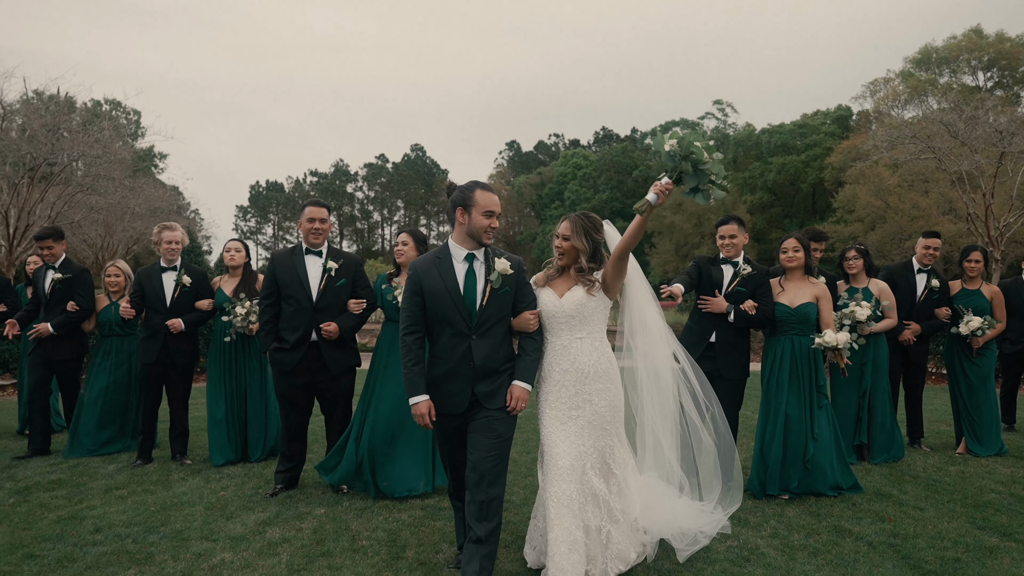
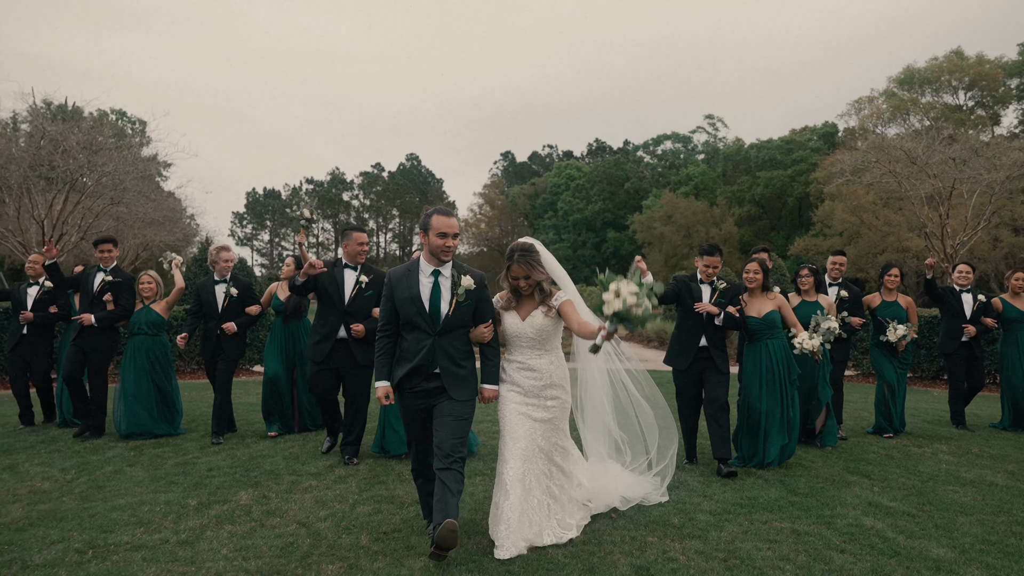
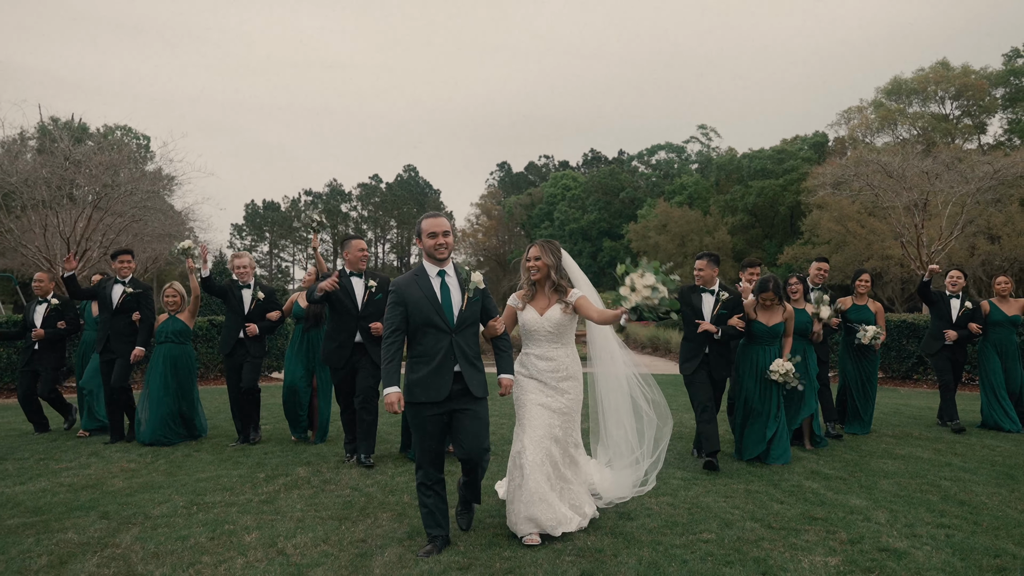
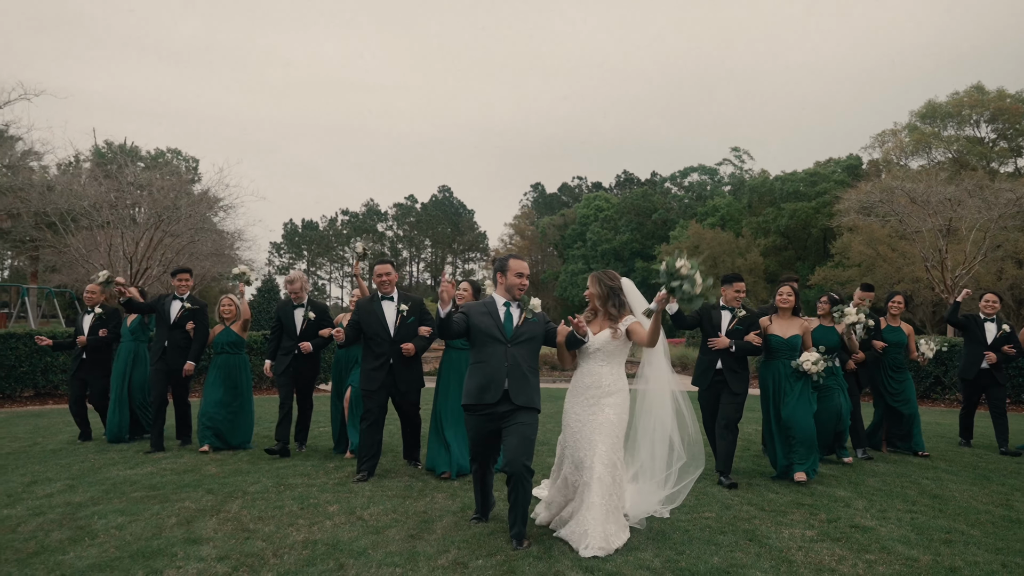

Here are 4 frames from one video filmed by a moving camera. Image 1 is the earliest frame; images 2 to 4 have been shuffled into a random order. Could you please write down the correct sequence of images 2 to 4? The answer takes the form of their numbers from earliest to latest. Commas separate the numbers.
2, 3, 4
